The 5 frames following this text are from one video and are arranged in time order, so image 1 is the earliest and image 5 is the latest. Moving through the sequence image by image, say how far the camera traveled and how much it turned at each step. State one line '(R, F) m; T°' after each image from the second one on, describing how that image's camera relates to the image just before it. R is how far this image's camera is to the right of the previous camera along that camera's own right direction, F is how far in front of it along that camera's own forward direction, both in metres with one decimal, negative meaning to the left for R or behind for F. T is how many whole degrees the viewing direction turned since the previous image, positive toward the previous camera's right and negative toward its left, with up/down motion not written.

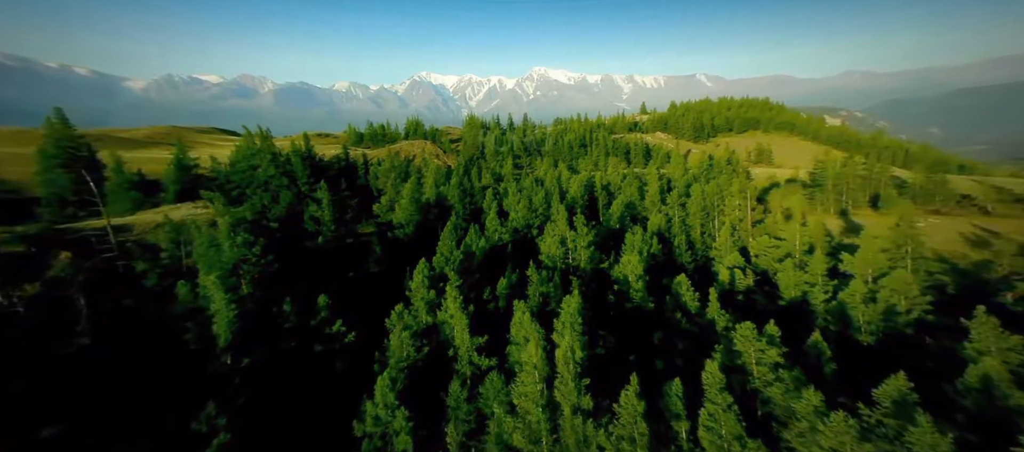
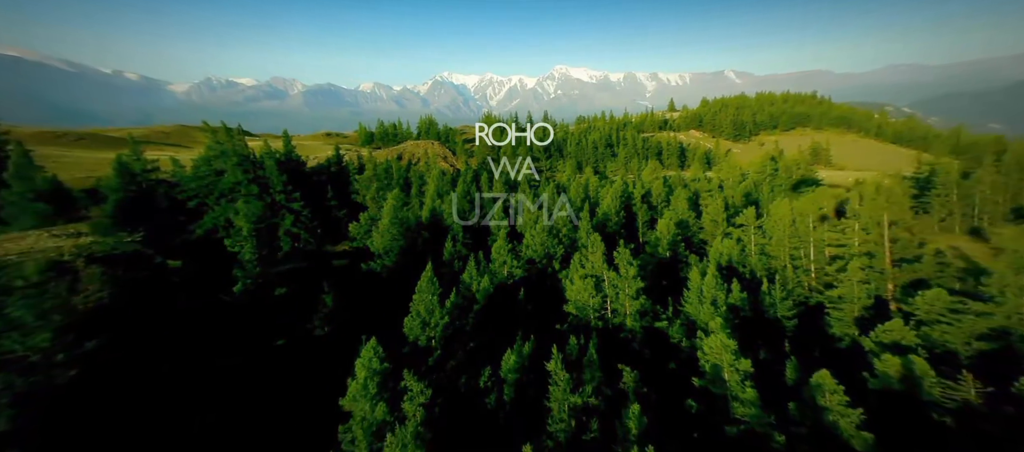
(+0.4, +16.0) m; -3°
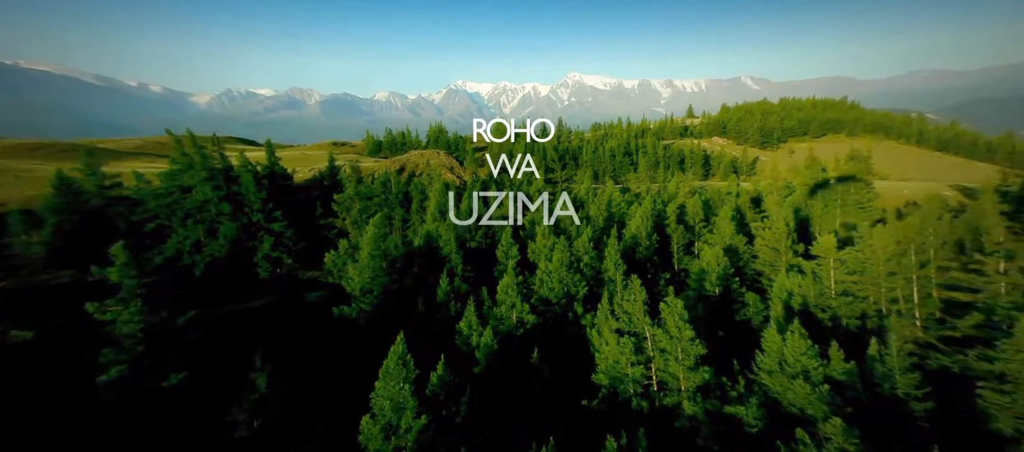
(+0.1, +9.8) m; -2°
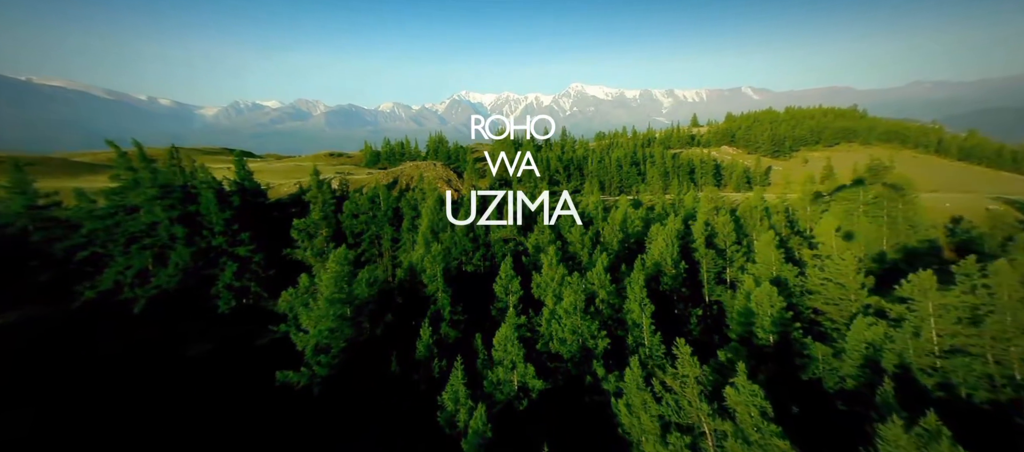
(+0.1, +8.7) m; 0°
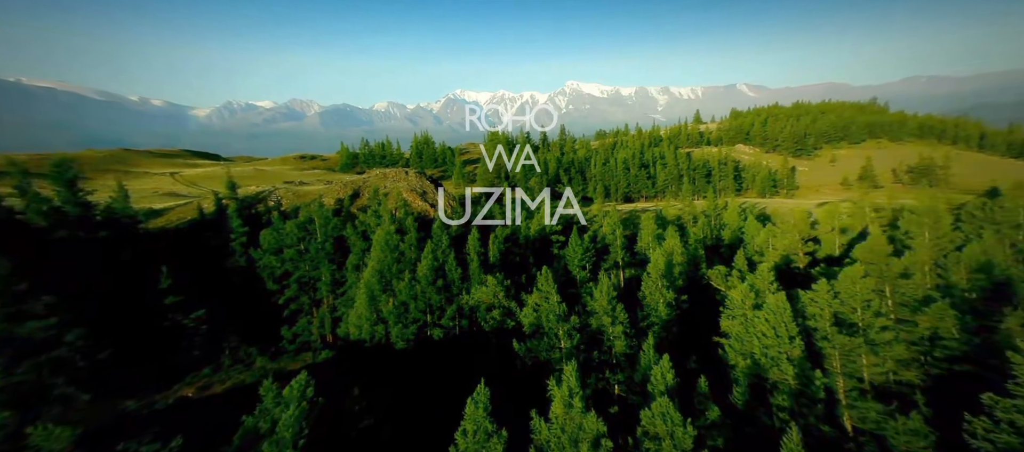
(+0.9, +22.5) m; 0°
